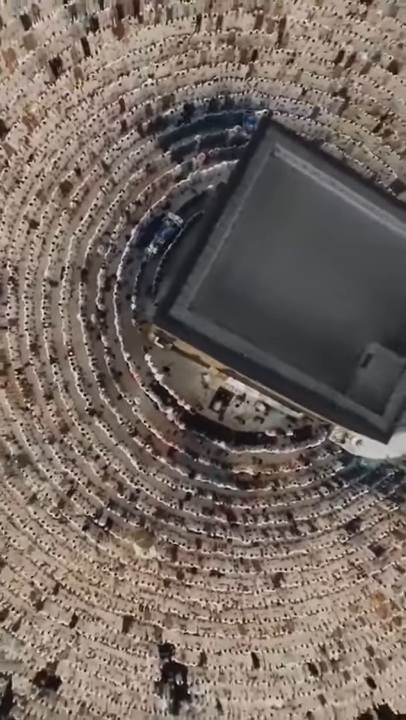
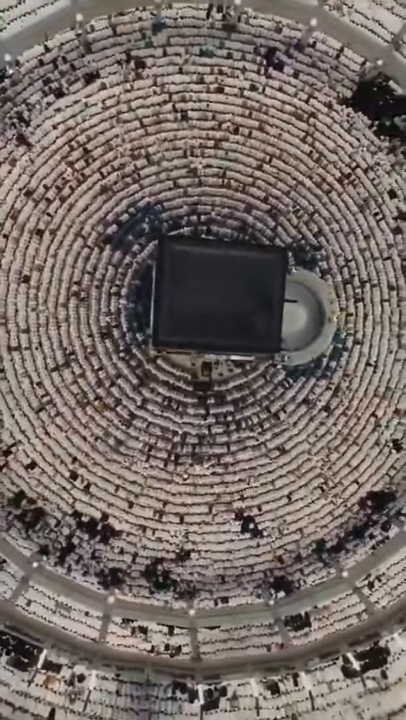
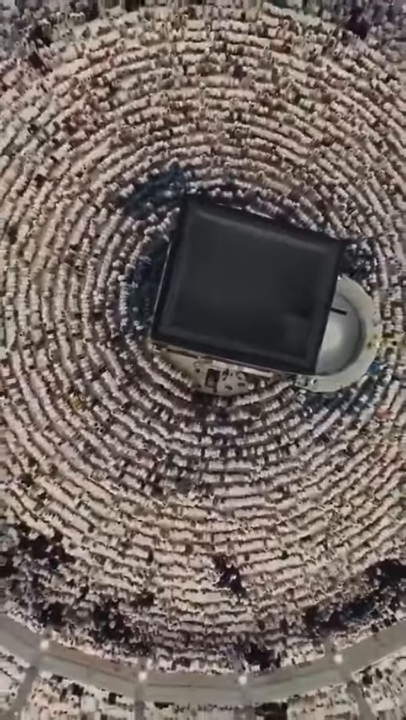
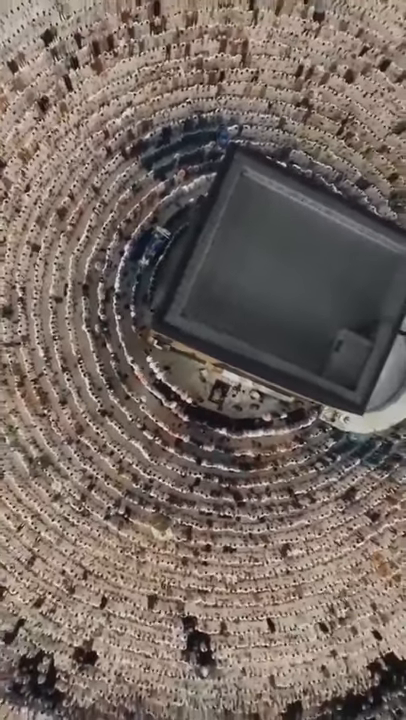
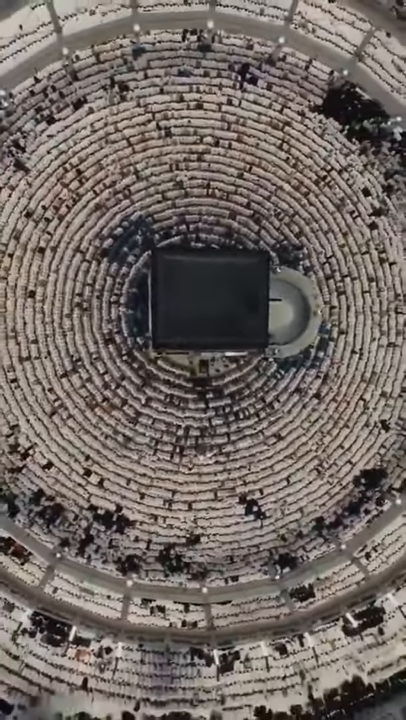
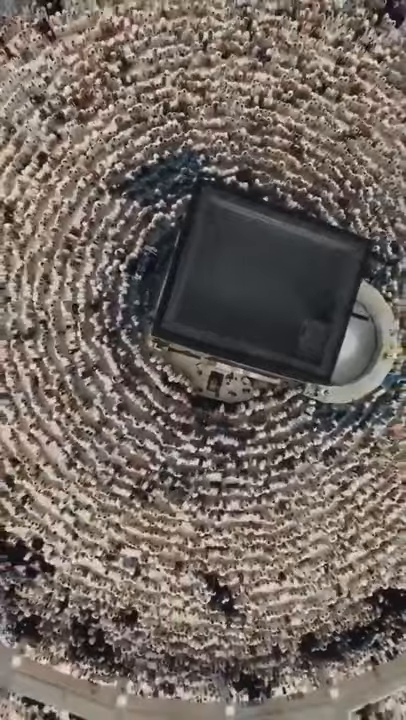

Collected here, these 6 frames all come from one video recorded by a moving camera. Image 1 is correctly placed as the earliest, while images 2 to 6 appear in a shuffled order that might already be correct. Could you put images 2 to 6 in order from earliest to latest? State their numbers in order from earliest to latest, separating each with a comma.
4, 6, 3, 2, 5
